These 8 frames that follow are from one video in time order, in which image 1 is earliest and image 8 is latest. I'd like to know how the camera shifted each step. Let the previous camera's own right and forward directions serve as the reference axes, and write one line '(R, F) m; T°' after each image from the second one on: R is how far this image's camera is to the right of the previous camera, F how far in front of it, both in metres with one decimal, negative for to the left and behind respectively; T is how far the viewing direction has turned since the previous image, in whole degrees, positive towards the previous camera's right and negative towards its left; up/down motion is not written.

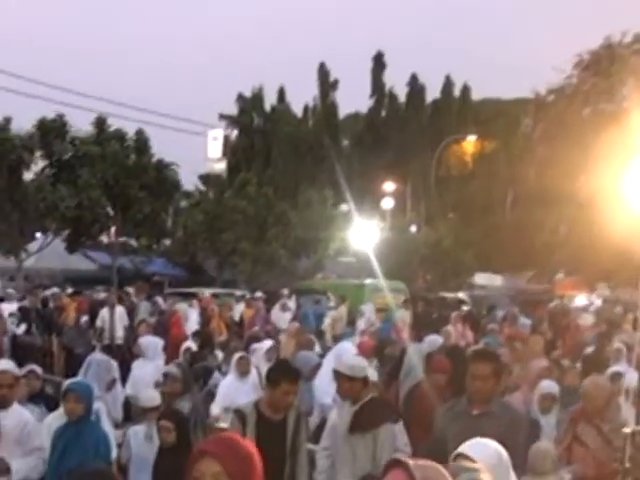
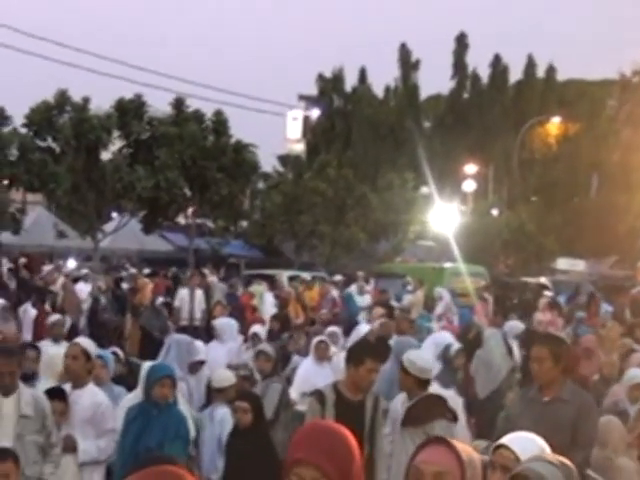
(0.0, +0.3) m; -3°
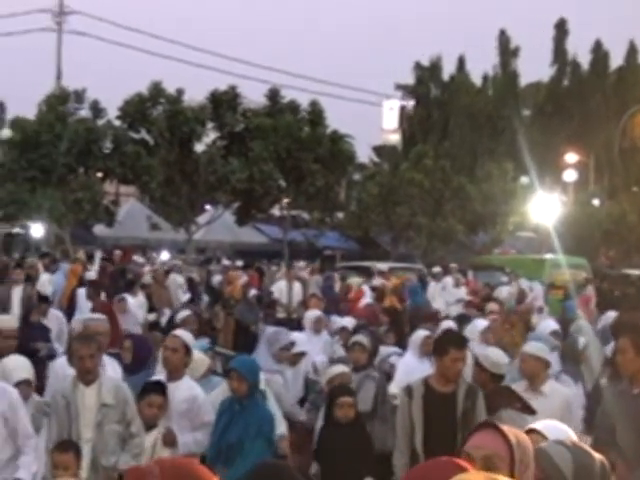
(+0.5, +0.3) m; -5°
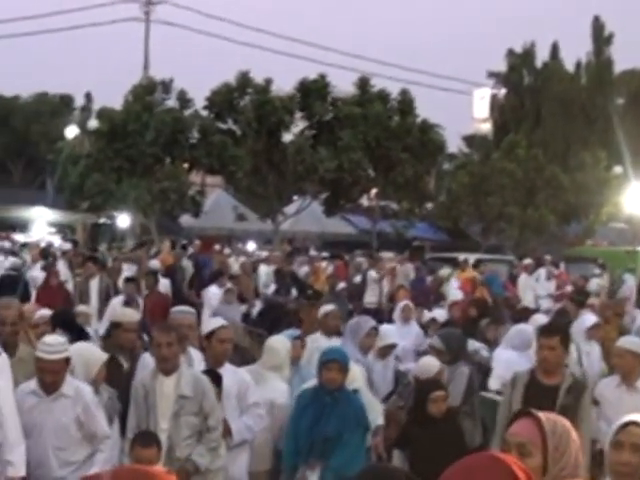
(+0.4, +0.3) m; -4°
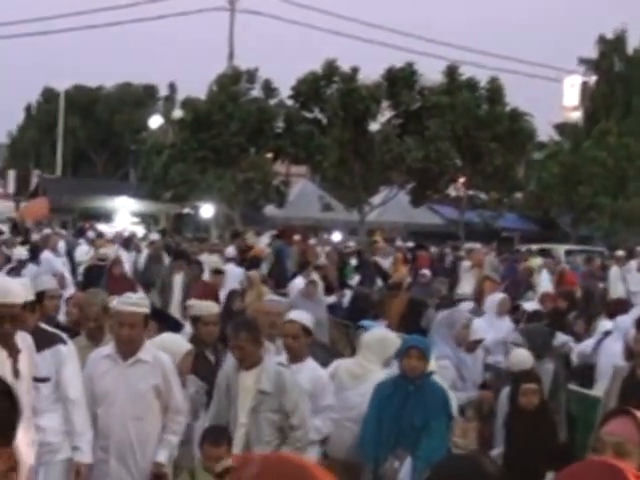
(+0.3, +0.3) m; -4°
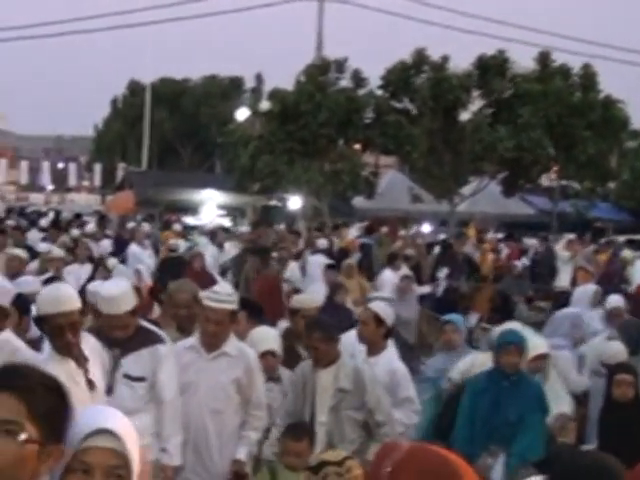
(+0.3, +0.2) m; -4°
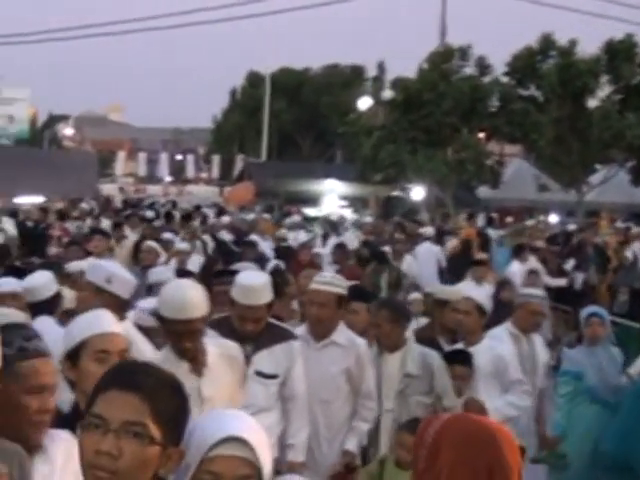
(+0.2, +0.3) m; -5°
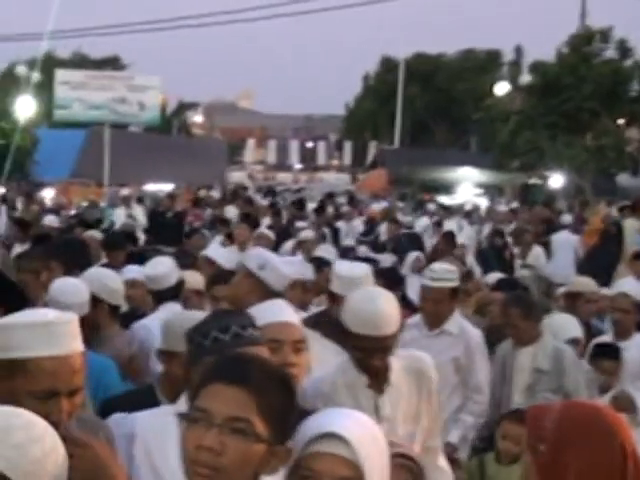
(+0.1, +0.4) m; -5°
